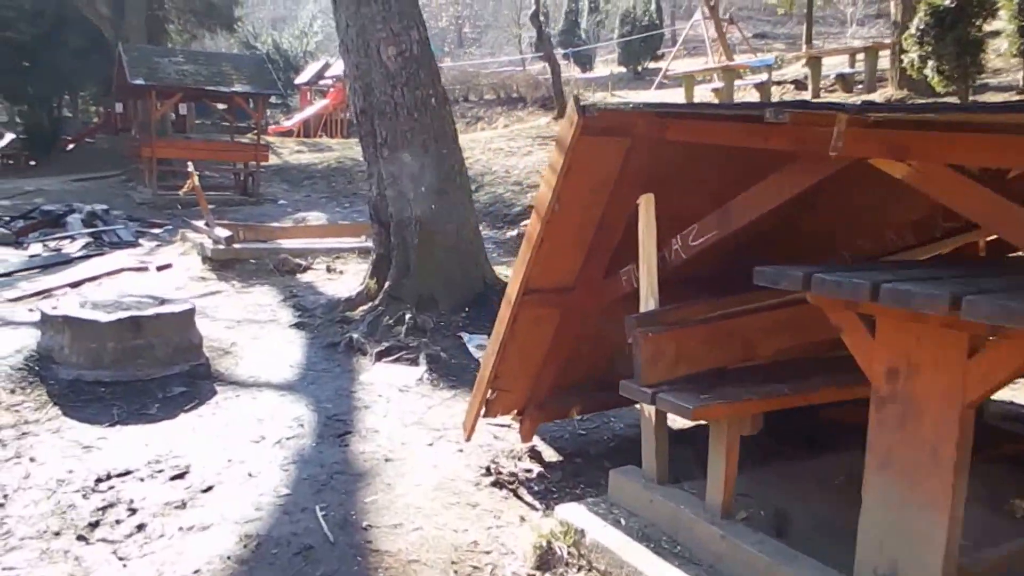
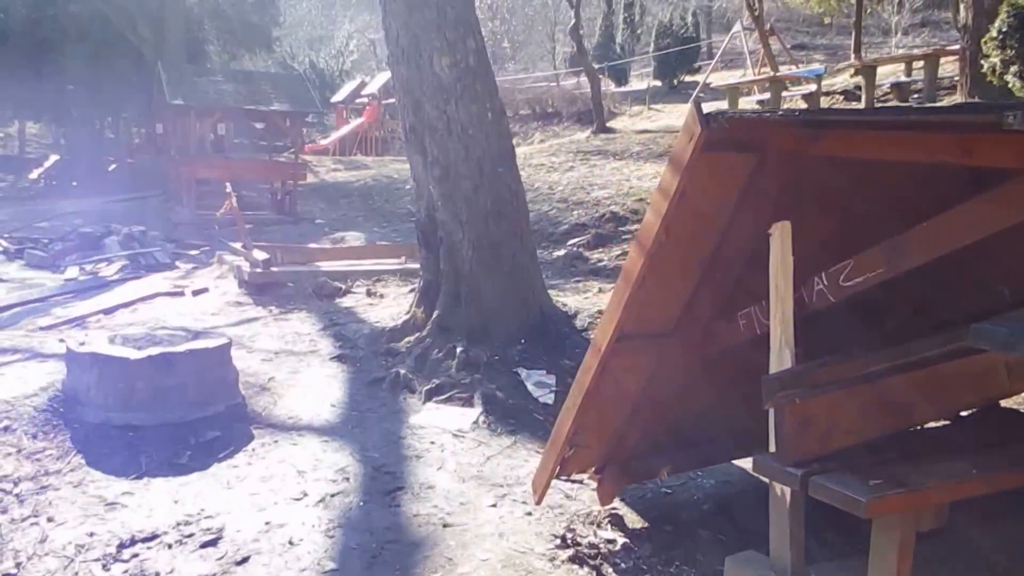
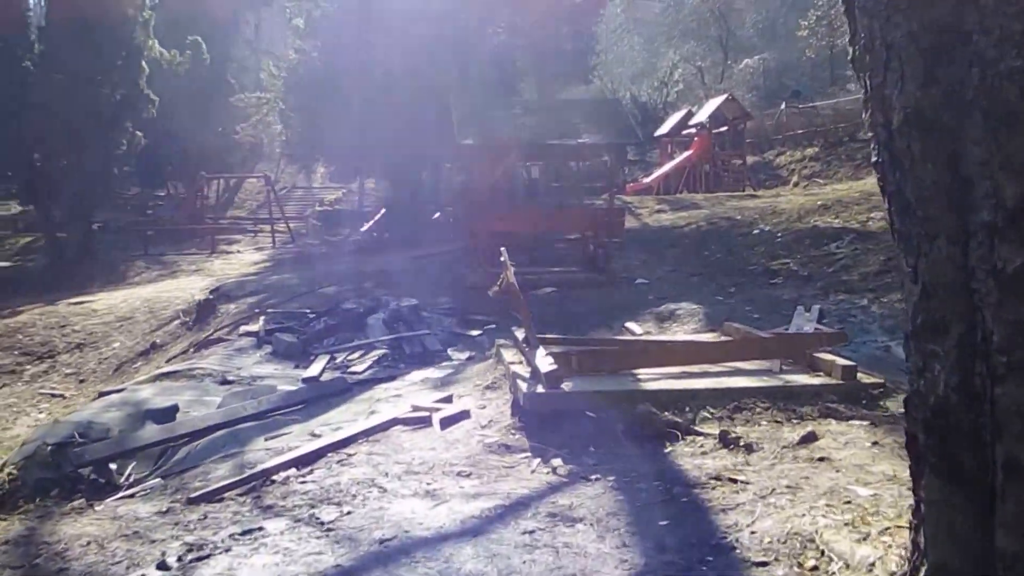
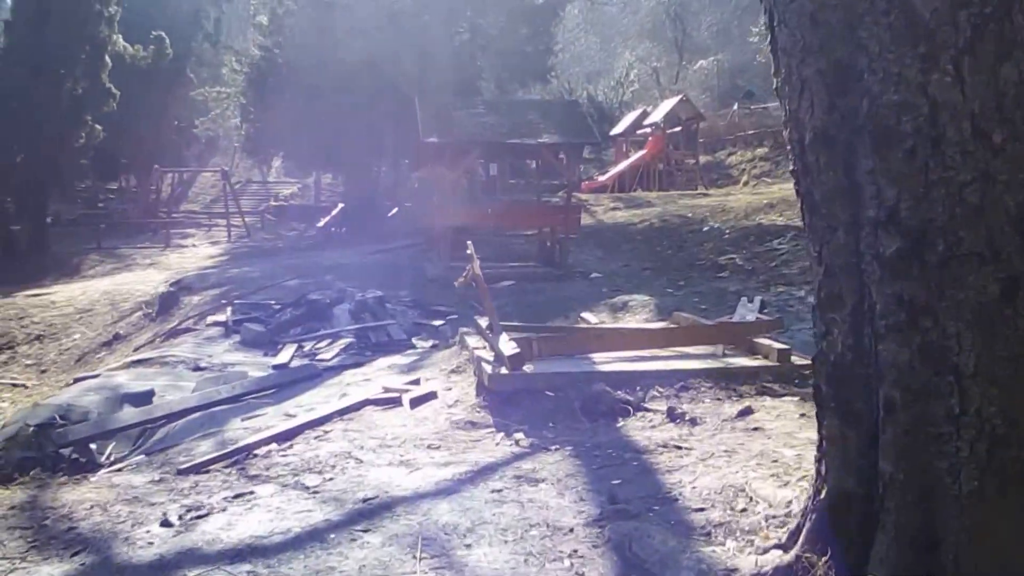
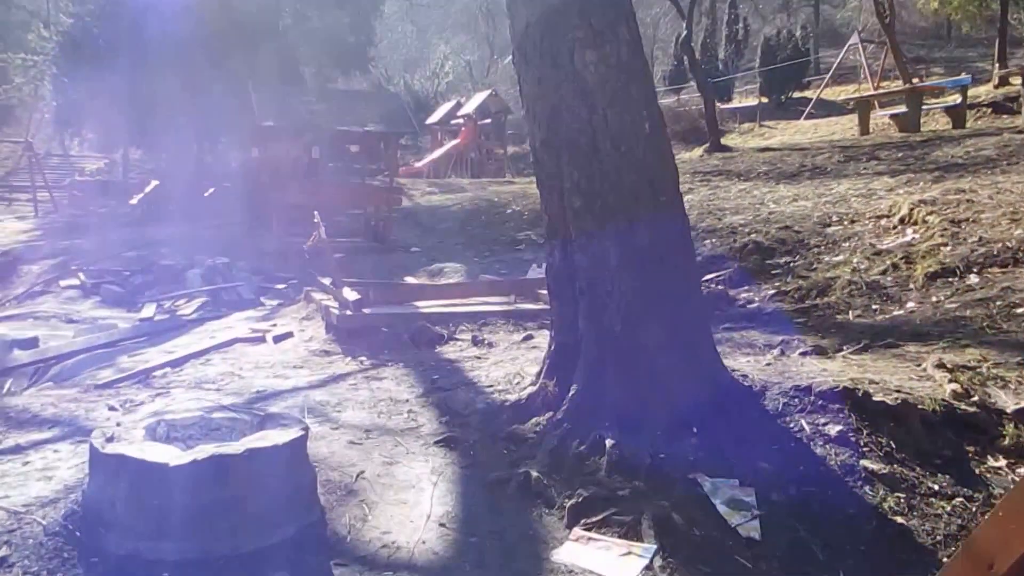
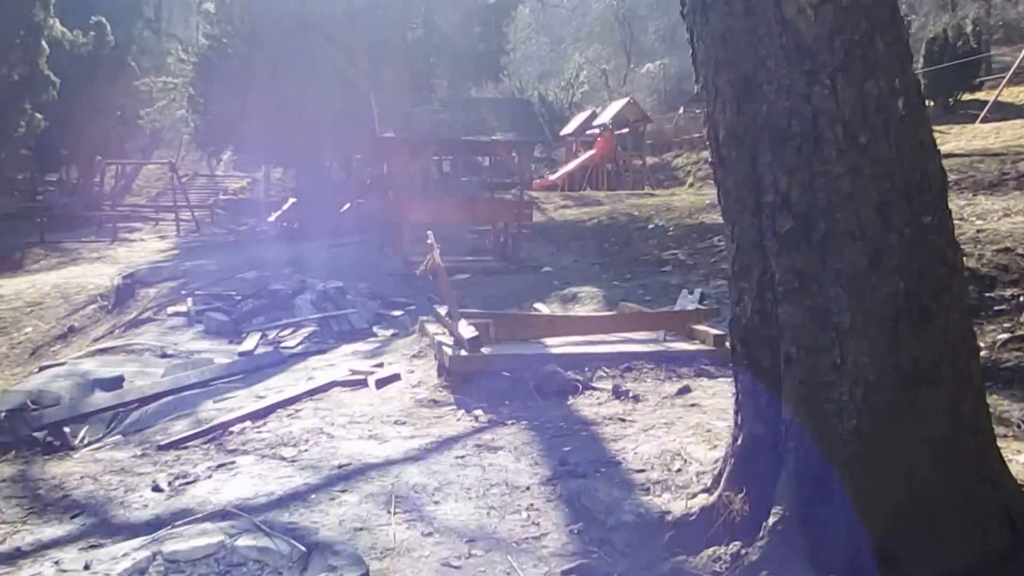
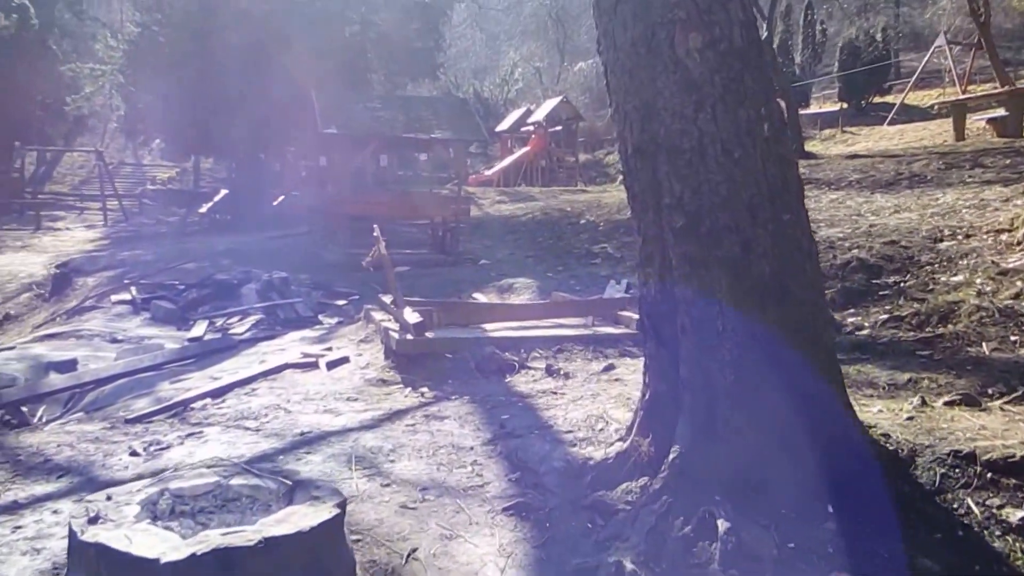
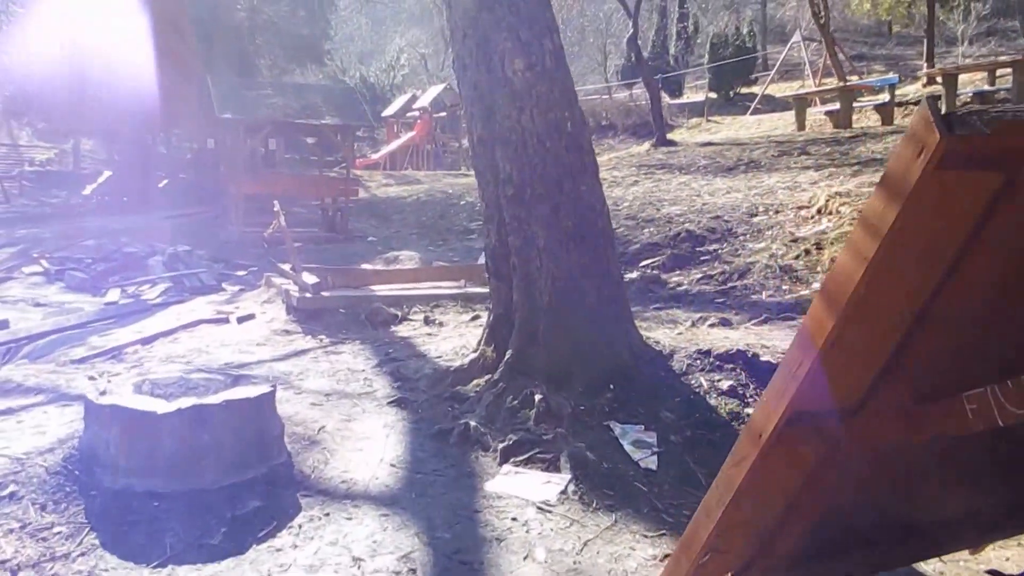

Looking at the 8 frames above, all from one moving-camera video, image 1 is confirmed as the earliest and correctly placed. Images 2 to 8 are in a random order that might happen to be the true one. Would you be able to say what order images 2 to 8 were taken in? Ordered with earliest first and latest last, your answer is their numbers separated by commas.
2, 8, 5, 7, 6, 4, 3
